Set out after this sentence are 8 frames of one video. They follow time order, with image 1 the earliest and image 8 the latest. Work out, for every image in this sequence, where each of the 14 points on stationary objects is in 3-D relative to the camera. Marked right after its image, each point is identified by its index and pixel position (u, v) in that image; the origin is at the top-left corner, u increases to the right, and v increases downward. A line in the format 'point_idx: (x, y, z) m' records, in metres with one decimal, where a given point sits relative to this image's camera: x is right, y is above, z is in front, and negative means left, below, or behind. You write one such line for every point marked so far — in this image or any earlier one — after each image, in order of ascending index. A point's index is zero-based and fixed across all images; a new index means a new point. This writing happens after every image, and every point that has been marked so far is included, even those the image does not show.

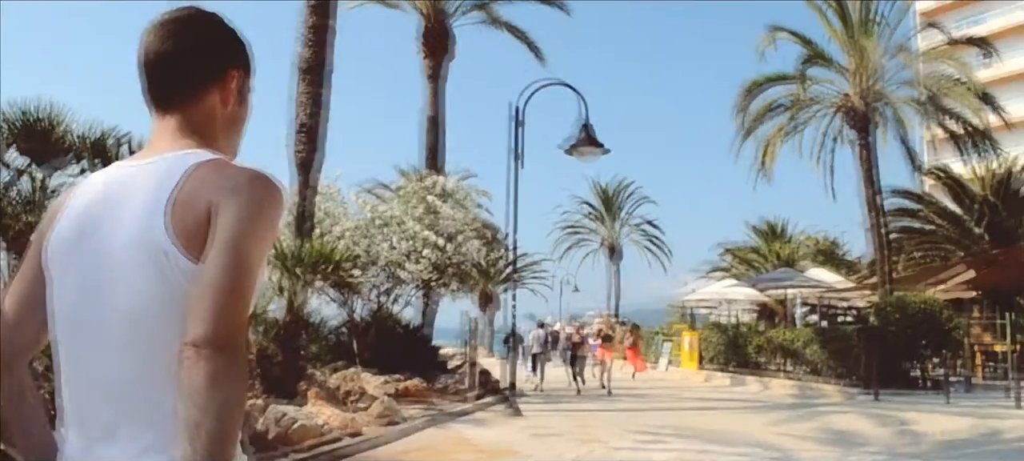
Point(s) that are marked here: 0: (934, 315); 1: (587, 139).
0: (+7.3, -1.4, +17.3) m
1: (+0.9, +1.2, +12.5) m
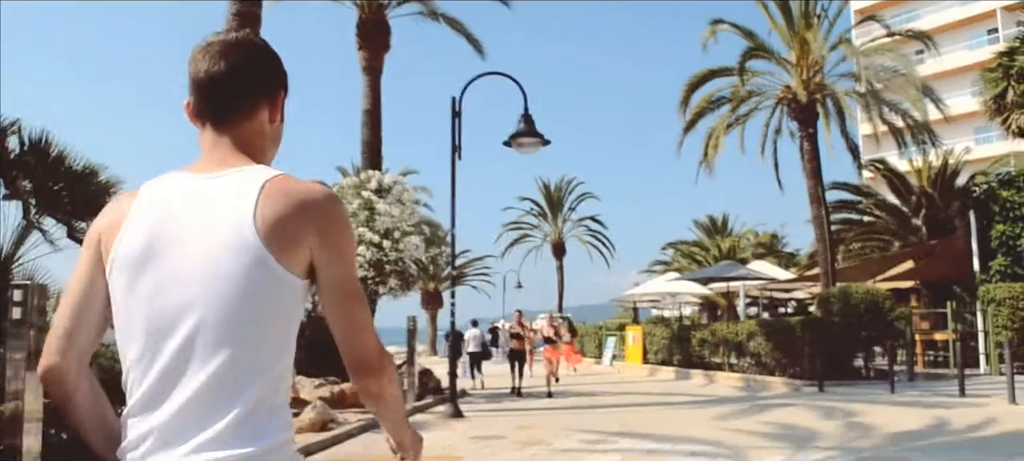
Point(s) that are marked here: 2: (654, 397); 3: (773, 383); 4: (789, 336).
0: (+6.3, -1.3, +17.4) m
1: (+0.2, +1.2, +12.2) m
2: (+2.2, -2.6, +15.8) m
3: (+4.7, -2.7, +17.9) m
4: (+5.0, -1.9, +18.2) m
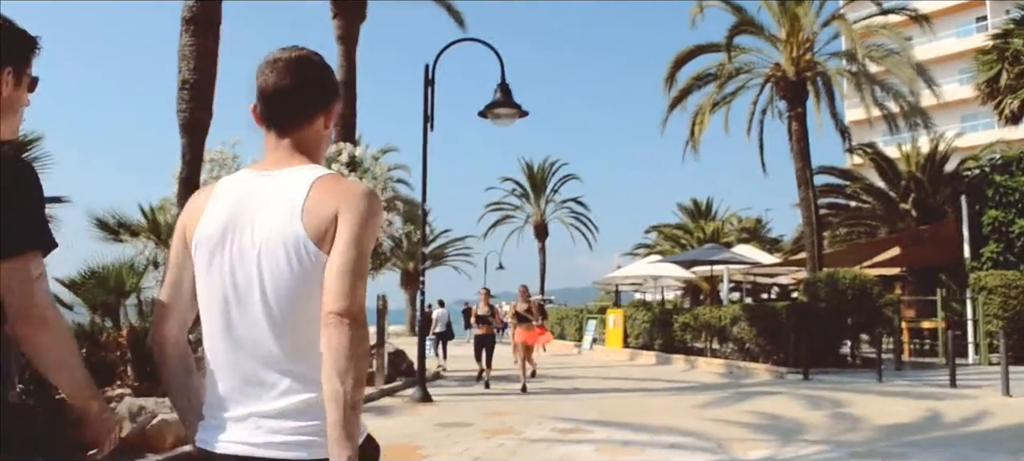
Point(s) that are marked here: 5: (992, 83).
0: (+5.9, -1.0, +16.9) m
1: (-0.1, +1.5, +11.6) m
2: (+1.8, -2.3, +15.3) m
3: (+4.2, -2.4, +17.4) m
4: (+4.6, -1.6, +17.7) m
5: (+9.3, +2.8, +19.5) m
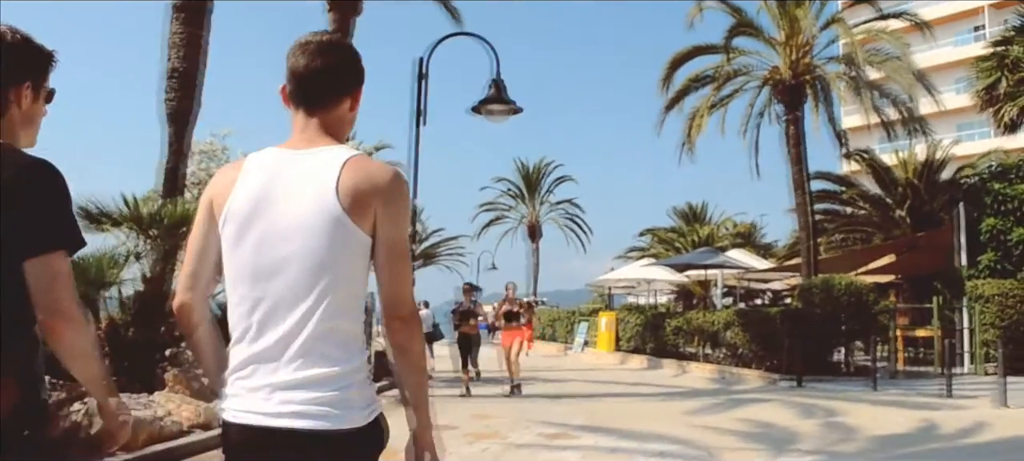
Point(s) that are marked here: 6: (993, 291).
0: (+5.7, -1.1, +16.7) m
1: (-0.2, +1.5, +11.3) m
2: (+1.7, -2.3, +15.0) m
3: (+4.0, -2.5, +17.2) m
4: (+4.4, -1.7, +17.5) m
5: (+9.2, +2.7, +19.3) m
6: (+7.9, -1.0, +16.5) m
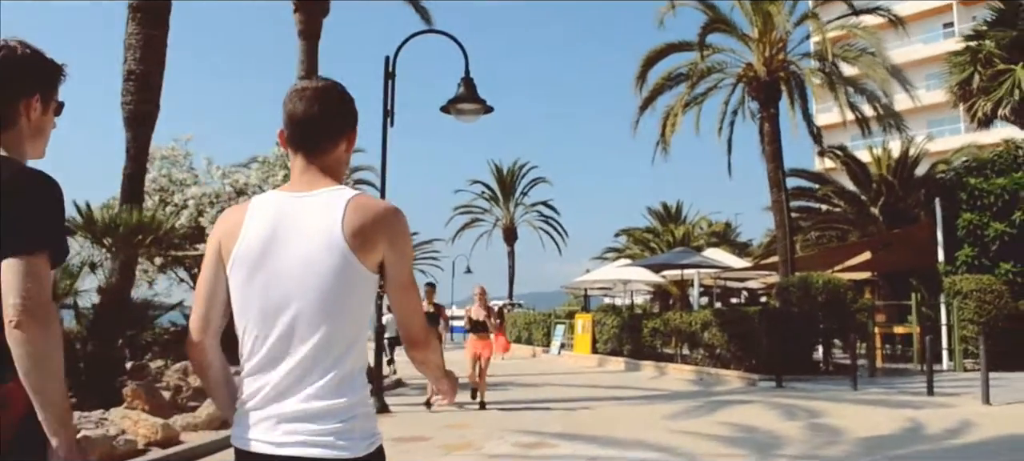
0: (+5.3, -1.1, +16.5) m
1: (-0.5, +1.5, +11.1) m
2: (+1.3, -2.3, +14.8) m
3: (+3.7, -2.5, +17.0) m
4: (+4.0, -1.7, +17.3) m
5: (+8.6, +2.8, +19.2) m
6: (+7.5, -0.9, +16.5) m
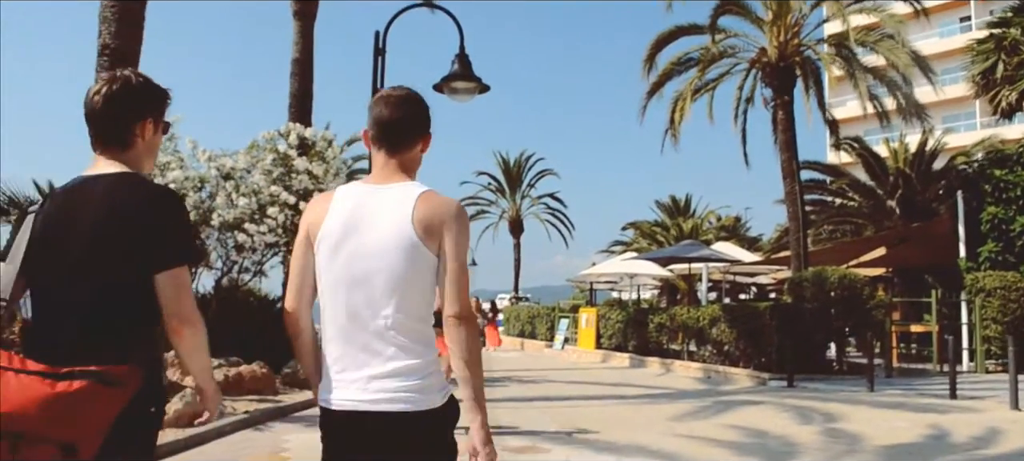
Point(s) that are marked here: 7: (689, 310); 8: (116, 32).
0: (+5.3, -1.0, +15.8) m
1: (-0.5, +1.6, +10.4) m
2: (+1.3, -2.2, +14.1) m
3: (+3.6, -2.3, +16.3) m
4: (+4.0, -1.6, +16.6) m
5: (+8.7, +2.9, +18.5) m
6: (+7.5, -0.8, +15.7) m
7: (+3.4, -1.5, +19.2) m
8: (-4.6, +2.3, +11.9) m
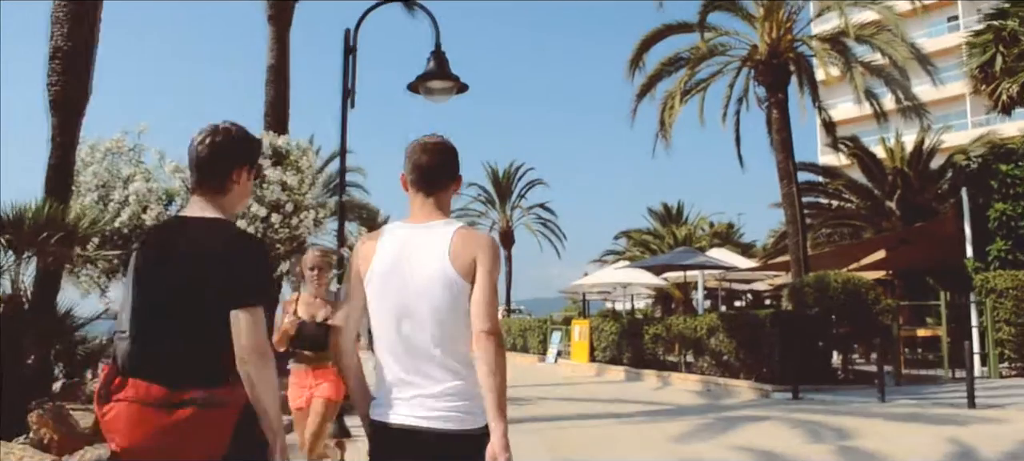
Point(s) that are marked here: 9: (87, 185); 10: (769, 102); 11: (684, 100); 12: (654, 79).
0: (+5.2, -1.0, +15.2) m
1: (-0.7, +1.5, +9.7) m
2: (+1.2, -2.3, +13.4) m
3: (+3.5, -2.4, +15.7) m
4: (+3.8, -1.6, +15.9) m
5: (+8.4, +2.9, +17.9) m
6: (+7.3, -0.8, +15.1) m
7: (+3.2, -1.6, +18.5) m
8: (-4.8, +2.1, +11.2) m
9: (-7.0, +0.8, +16.5) m
10: (+5.0, +2.5, +19.9) m
11: (+3.2, +2.4, +18.7) m
12: (+2.5, +2.6, +18.0) m
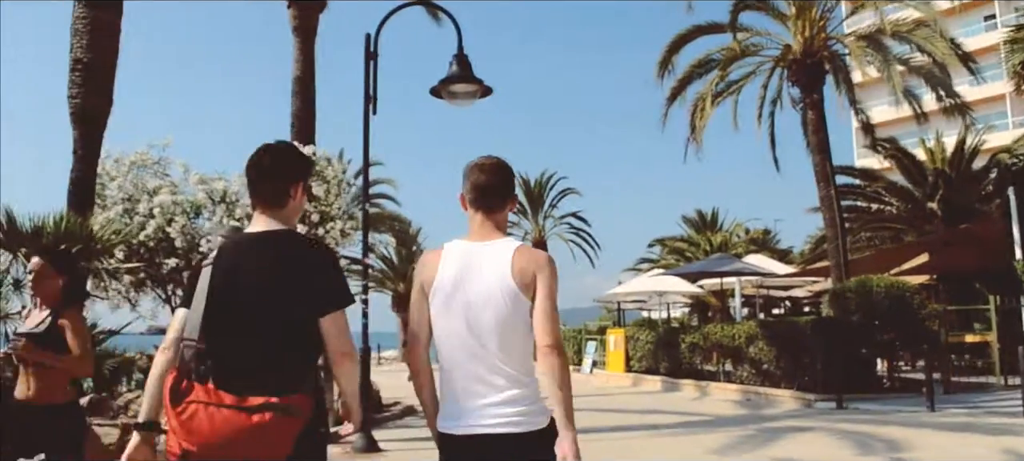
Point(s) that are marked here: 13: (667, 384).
0: (+5.6, -1.0, +14.7) m
1: (-0.4, +1.4, +9.5) m
2: (+1.6, -2.4, +13.1) m
3: (+4.0, -2.5, +15.2) m
4: (+4.4, -1.7, +15.5) m
5: (+8.9, +2.9, +17.3) m
6: (+7.8, -0.8, +14.5) m
7: (+3.8, -1.7, +18.1) m
8: (-4.5, +2.0, +11.1) m
9: (-6.5, +0.5, +16.4) m
10: (+5.6, +2.4, +19.5) m
11: (+3.8, +2.3, +18.3) m
12: (+3.1, +2.5, +17.6) m
13: (+3.0, -3.0, +19.7) m
